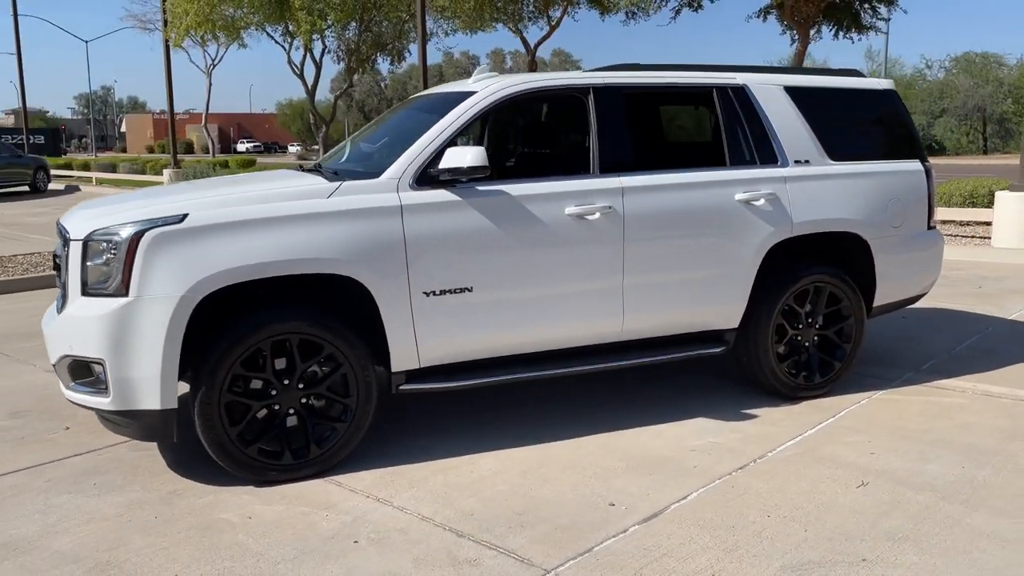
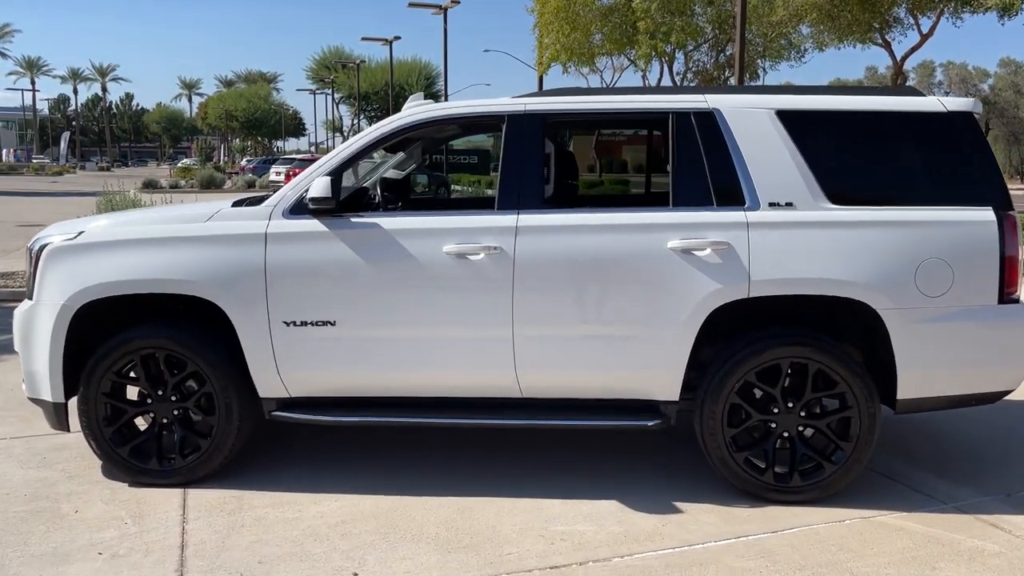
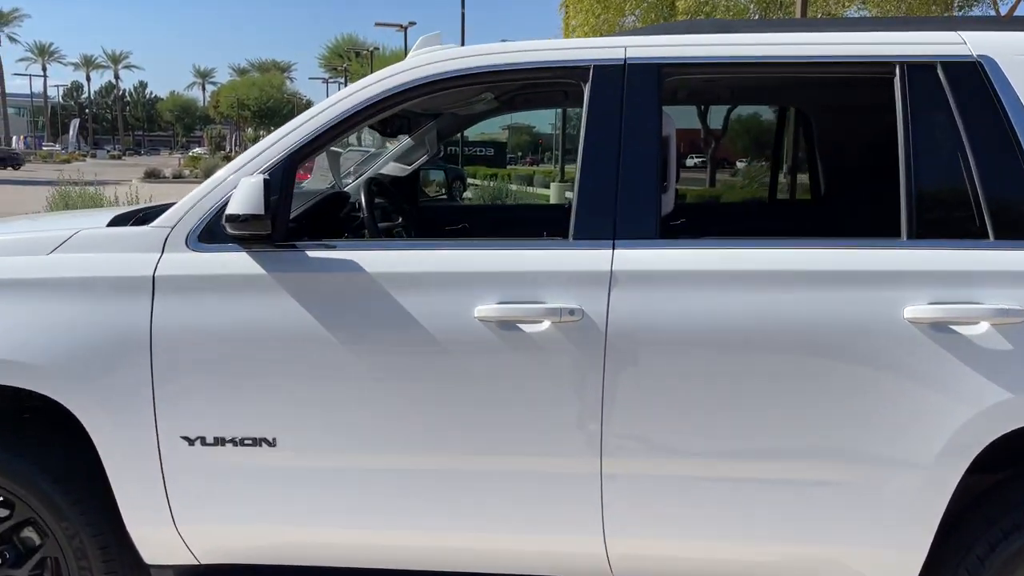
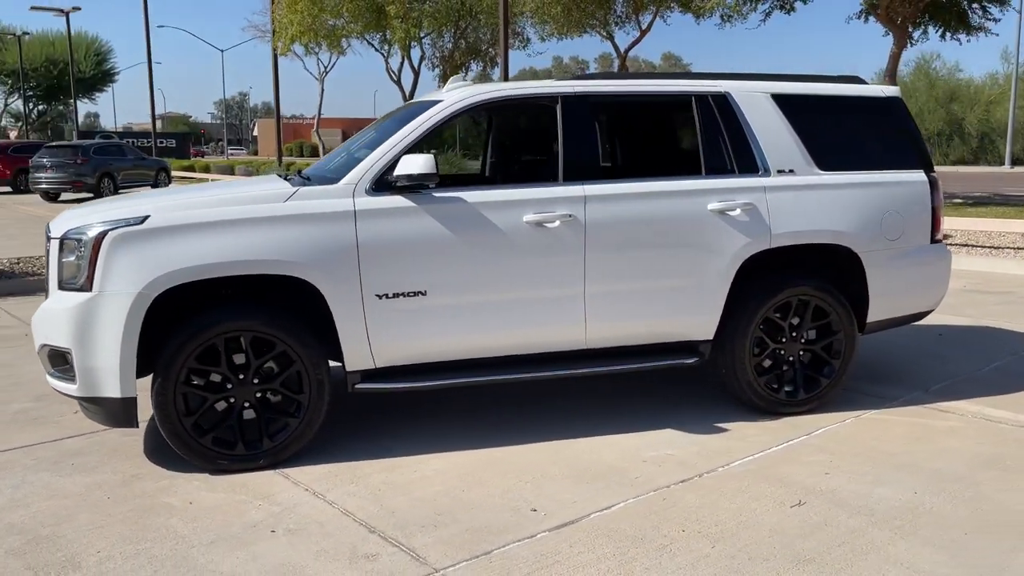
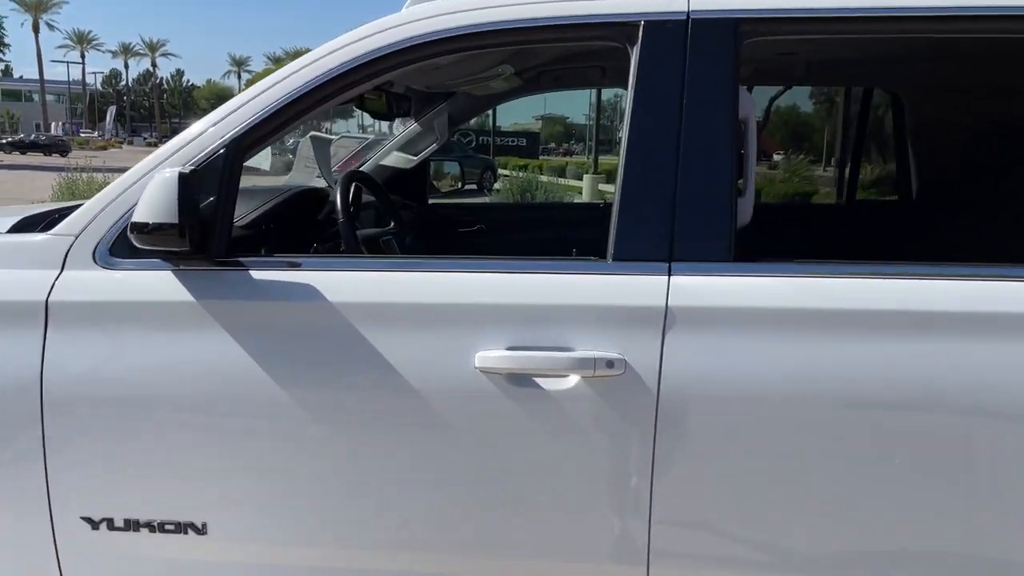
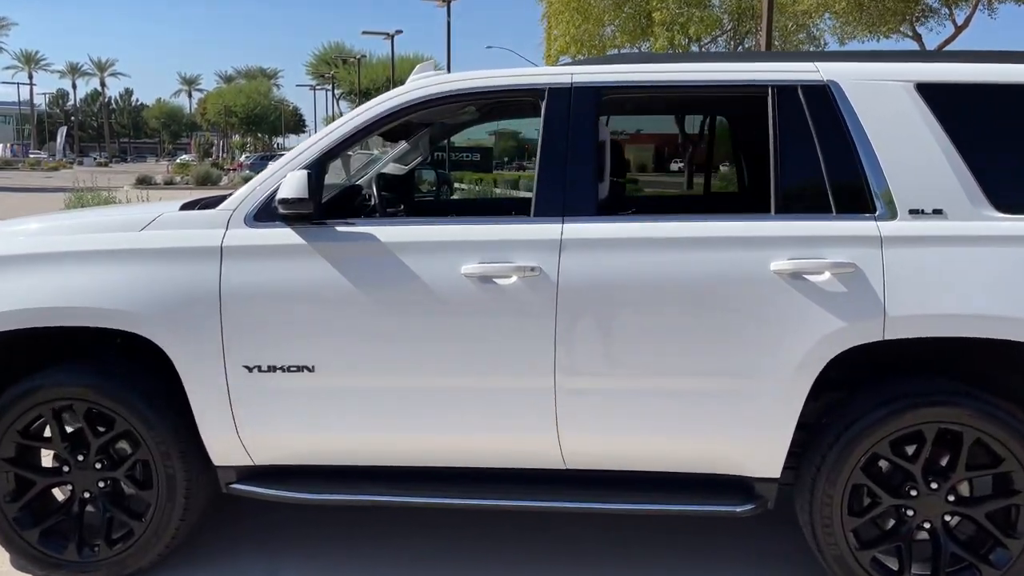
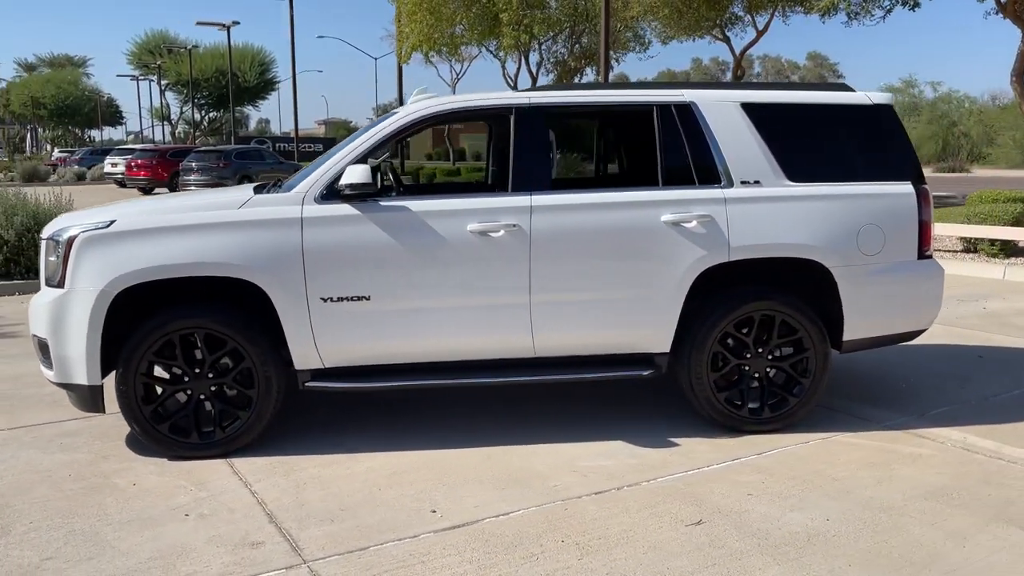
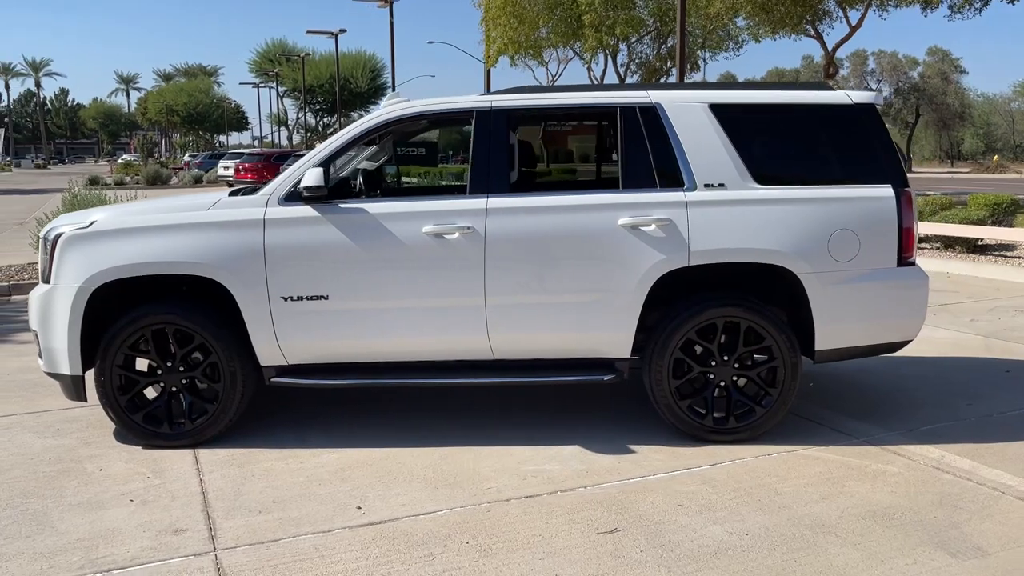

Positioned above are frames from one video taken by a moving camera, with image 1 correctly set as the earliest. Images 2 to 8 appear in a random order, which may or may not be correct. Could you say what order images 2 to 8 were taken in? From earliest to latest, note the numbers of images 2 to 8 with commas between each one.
4, 7, 8, 2, 6, 3, 5
